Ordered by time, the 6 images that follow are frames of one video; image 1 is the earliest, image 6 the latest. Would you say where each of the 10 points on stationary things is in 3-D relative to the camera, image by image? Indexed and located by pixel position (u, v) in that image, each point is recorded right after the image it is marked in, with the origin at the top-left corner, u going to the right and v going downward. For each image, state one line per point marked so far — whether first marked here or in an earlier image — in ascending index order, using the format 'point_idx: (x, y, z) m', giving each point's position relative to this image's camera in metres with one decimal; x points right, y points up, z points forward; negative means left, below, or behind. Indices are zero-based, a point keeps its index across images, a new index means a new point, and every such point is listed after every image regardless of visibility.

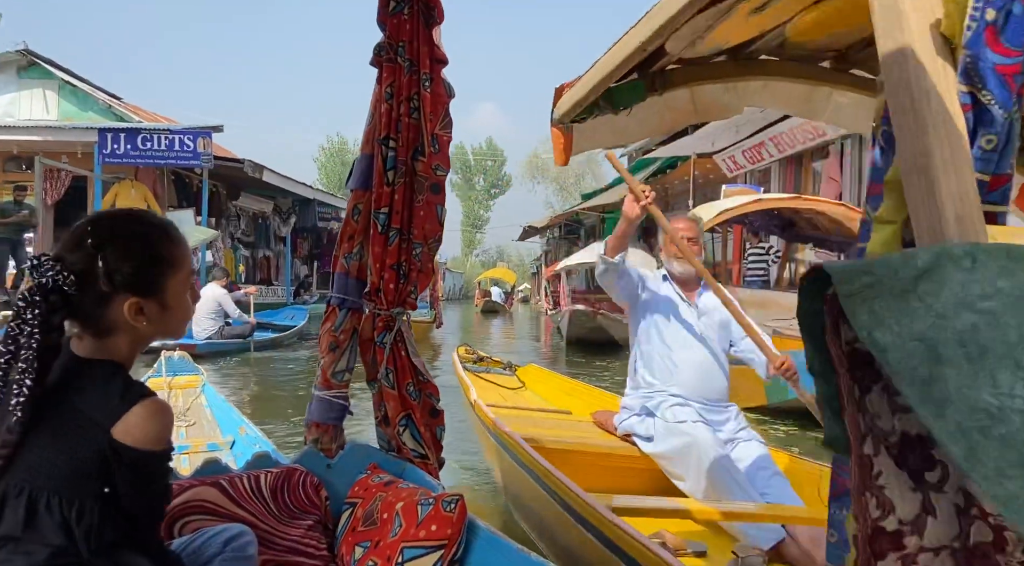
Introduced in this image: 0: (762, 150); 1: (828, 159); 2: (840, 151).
0: (+4.3, +2.2, +14.0) m
1: (+5.0, +2.0, +13.2) m
2: (+5.0, +2.0, +12.6) m
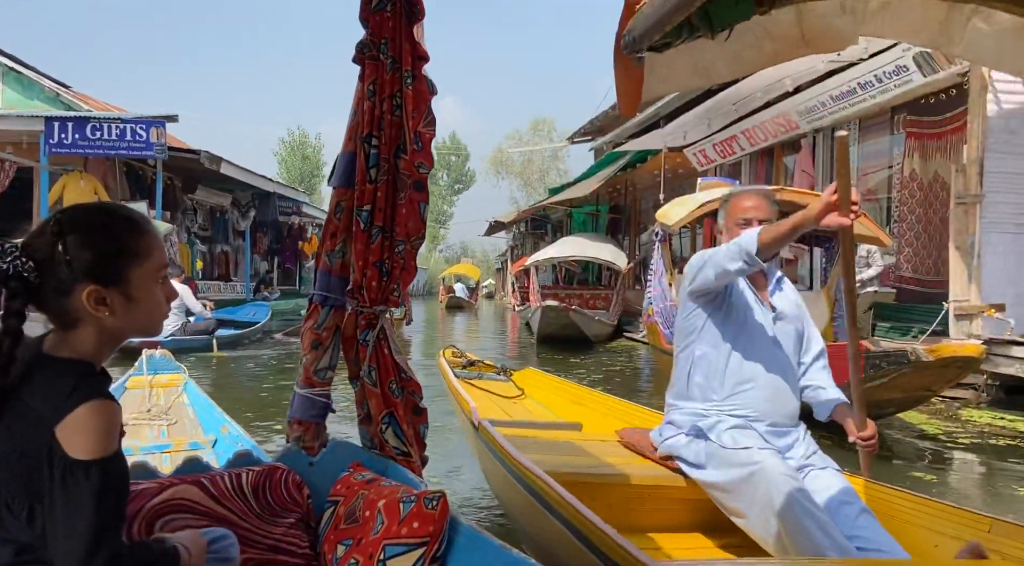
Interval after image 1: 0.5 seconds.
0: (+3.7, +2.3, +13.9) m
1: (+4.5, +2.0, +13.1) m
2: (+4.6, +2.1, +12.5) m
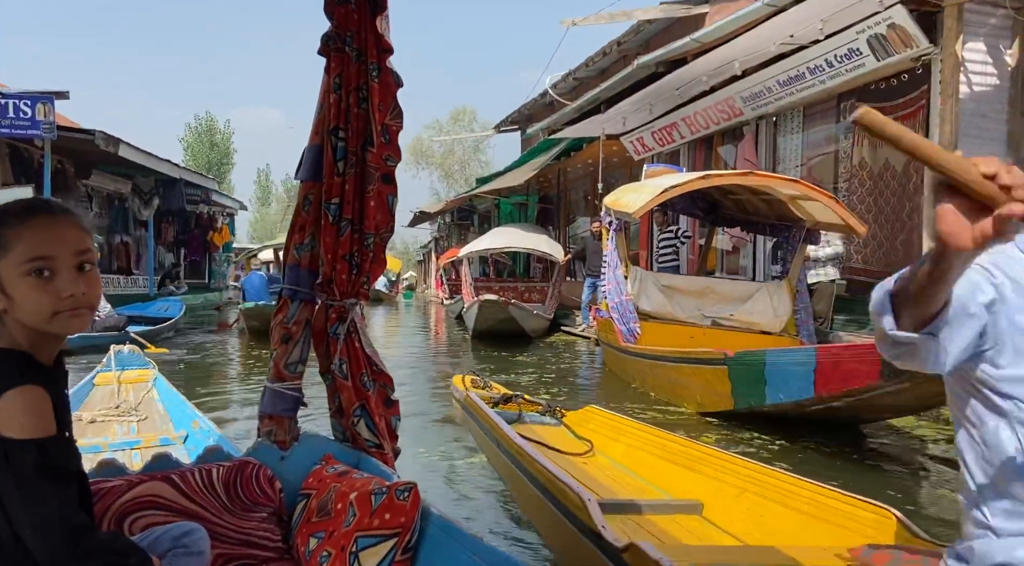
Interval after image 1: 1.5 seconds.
0: (+2.6, +2.4, +13.4) m
1: (+3.5, +2.2, +12.7) m
2: (+3.6, +2.2, +12.2) m
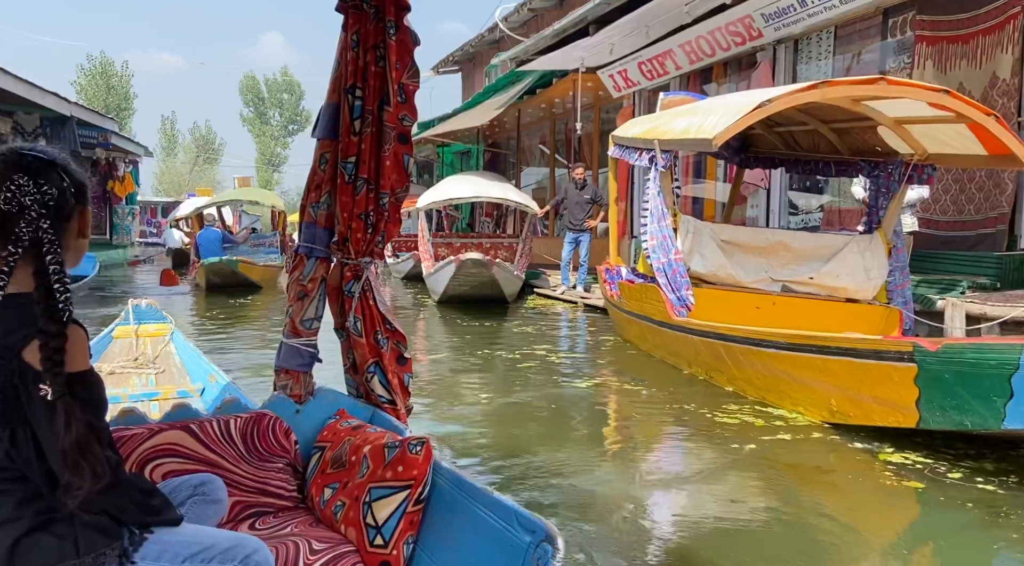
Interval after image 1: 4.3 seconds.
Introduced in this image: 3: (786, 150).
0: (+2.2, +3.1, +11.5) m
1: (+3.1, +2.8, +10.9) m
2: (+3.2, +2.8, +10.3) m
3: (+2.5, +1.2, +7.6) m
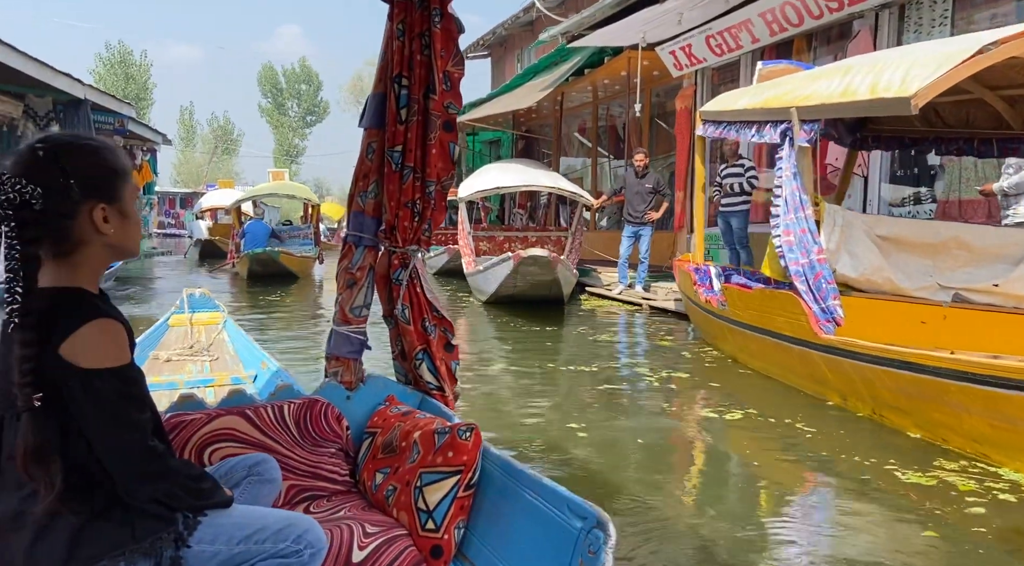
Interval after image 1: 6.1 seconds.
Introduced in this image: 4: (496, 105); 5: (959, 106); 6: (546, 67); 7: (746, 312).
0: (+2.8, +3.1, +10.1) m
1: (+3.8, +2.8, +9.5) m
2: (+3.9, +2.8, +9.0) m
3: (+3.1, +1.2, +6.3) m
4: (-0.3, +3.4, +15.9) m
5: (+3.2, +1.3, +5.9) m
6: (+0.6, +4.1, +15.4) m
7: (+1.6, -0.2, +5.7) m
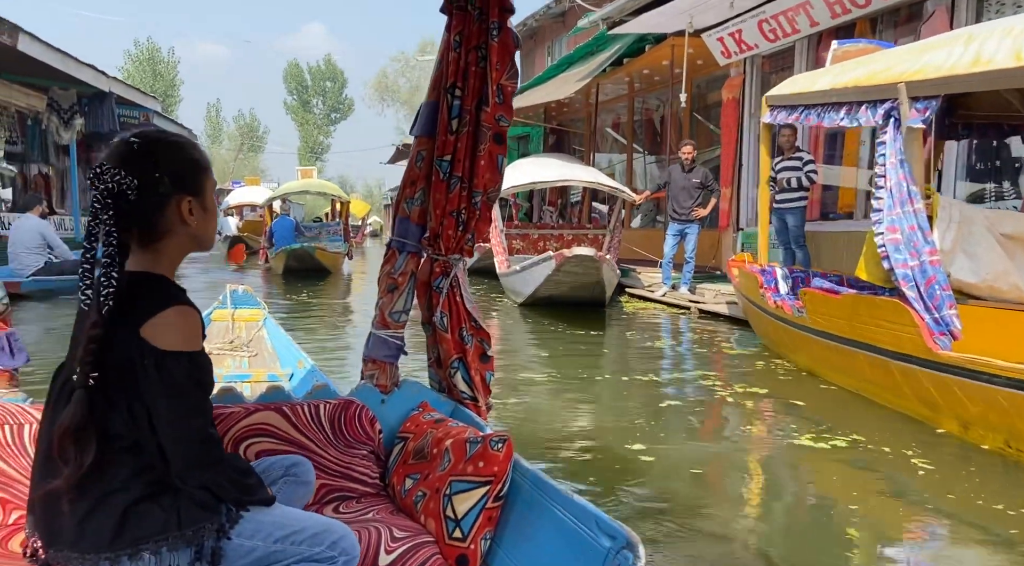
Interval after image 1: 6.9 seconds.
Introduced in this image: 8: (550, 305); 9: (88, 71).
0: (+3.3, +3.1, +9.4) m
1: (+4.2, +2.7, +8.7) m
2: (+4.3, +2.8, +8.2) m
3: (+3.5, +1.2, +5.5) m
4: (+0.3, +3.4, +15.2) m
5: (+3.6, +1.2, +5.2) m
6: (+1.2, +4.1, +14.7) m
7: (+1.9, -0.2, +5.0) m
8: (+0.3, -0.4, +9.3) m
9: (-6.8, +3.4, +12.9) m
